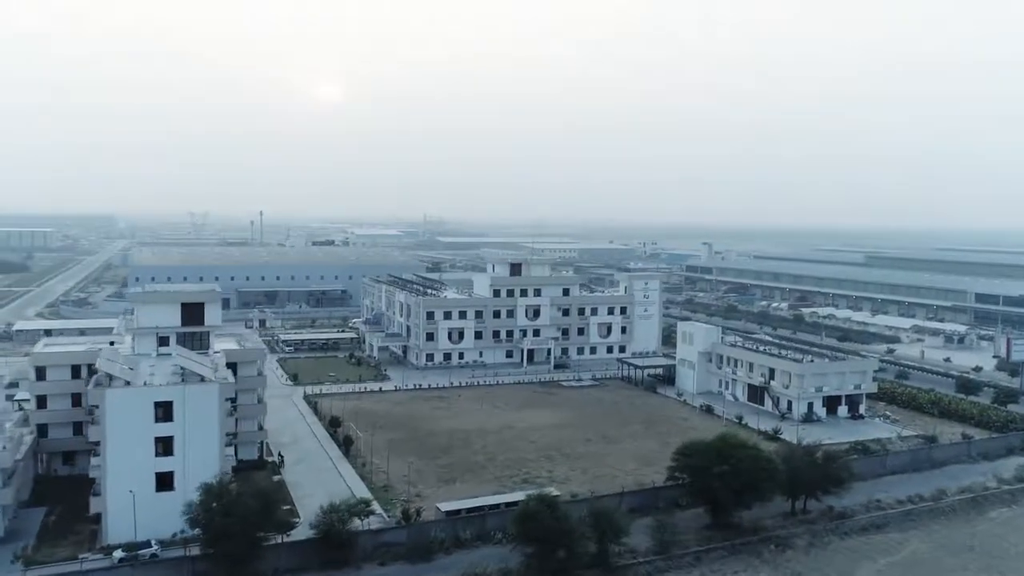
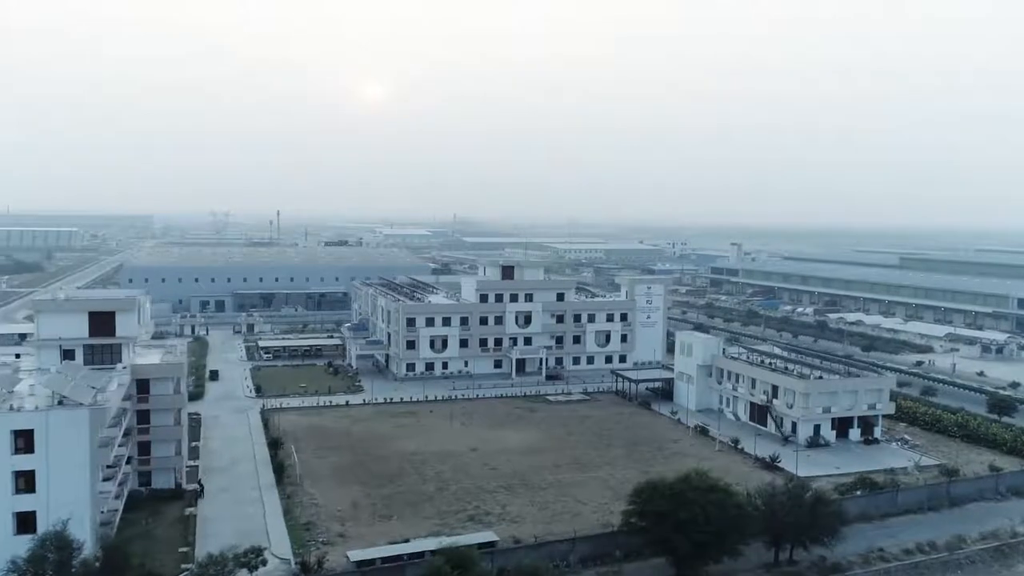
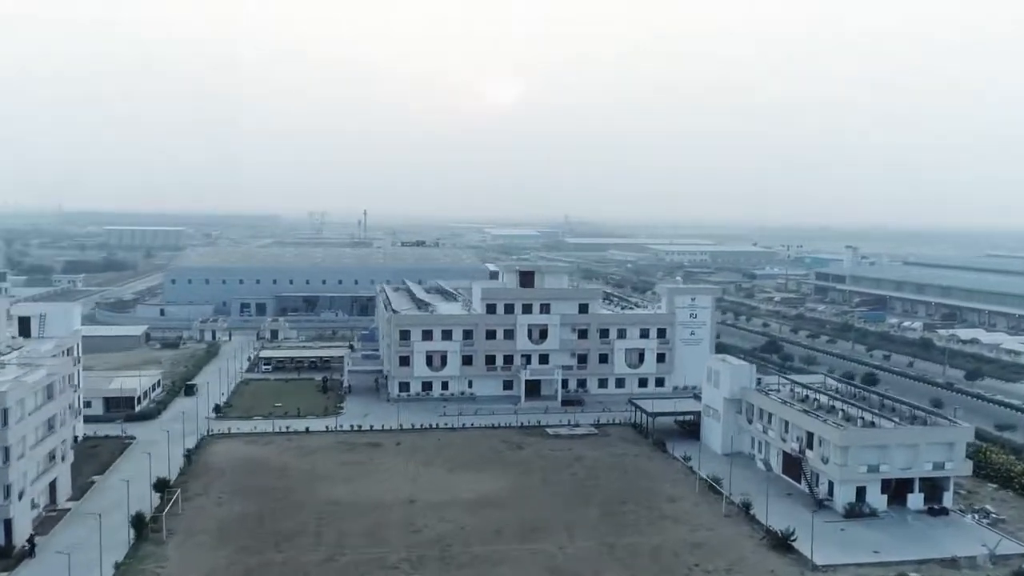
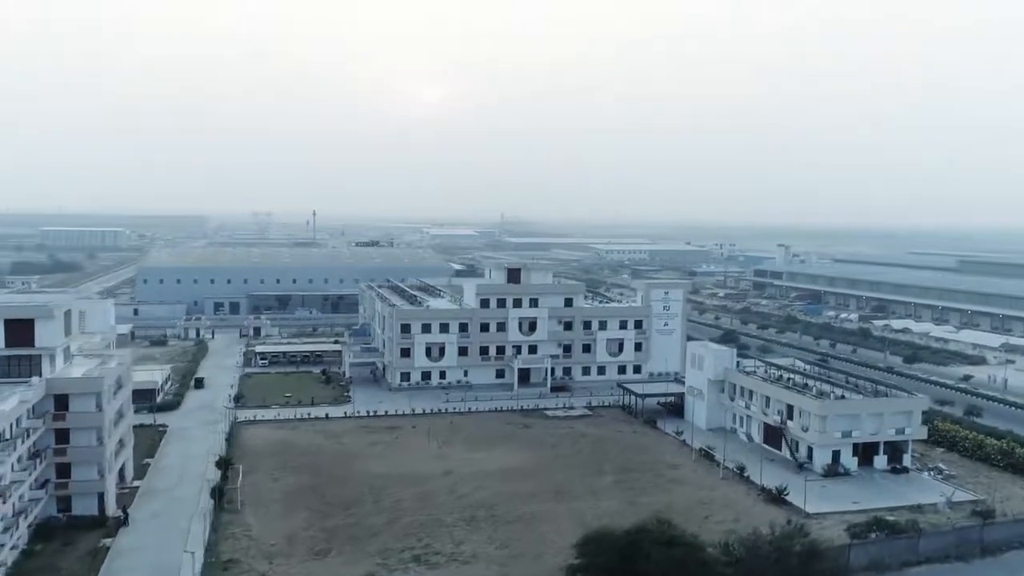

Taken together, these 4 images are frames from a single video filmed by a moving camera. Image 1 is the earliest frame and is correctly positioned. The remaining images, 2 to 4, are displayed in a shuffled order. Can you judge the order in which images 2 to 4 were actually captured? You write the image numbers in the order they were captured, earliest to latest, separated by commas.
2, 4, 3
